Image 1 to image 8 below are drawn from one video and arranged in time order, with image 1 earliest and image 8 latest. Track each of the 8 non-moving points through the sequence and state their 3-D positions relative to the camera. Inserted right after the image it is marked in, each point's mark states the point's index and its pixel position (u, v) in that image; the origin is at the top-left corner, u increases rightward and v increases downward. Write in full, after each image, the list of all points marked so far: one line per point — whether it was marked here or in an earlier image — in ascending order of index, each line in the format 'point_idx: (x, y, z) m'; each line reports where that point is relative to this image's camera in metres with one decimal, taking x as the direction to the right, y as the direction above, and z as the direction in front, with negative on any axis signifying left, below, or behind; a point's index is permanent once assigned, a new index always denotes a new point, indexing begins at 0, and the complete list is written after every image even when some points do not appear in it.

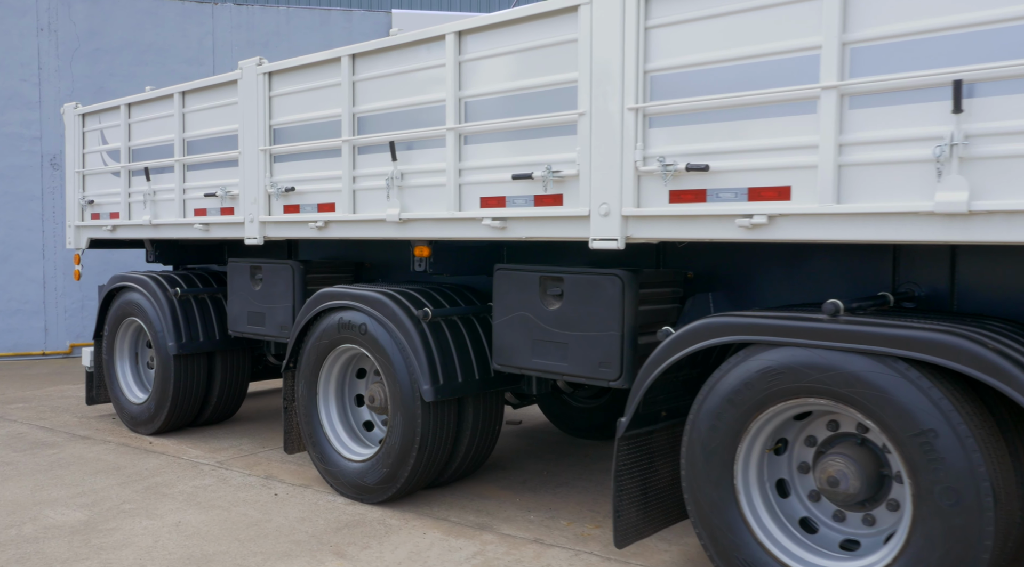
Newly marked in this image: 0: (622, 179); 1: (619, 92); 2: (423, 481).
0: (+0.5, +0.4, +3.6) m
1: (+0.4, +0.8, +3.6) m
2: (-0.5, -1.1, +4.8) m
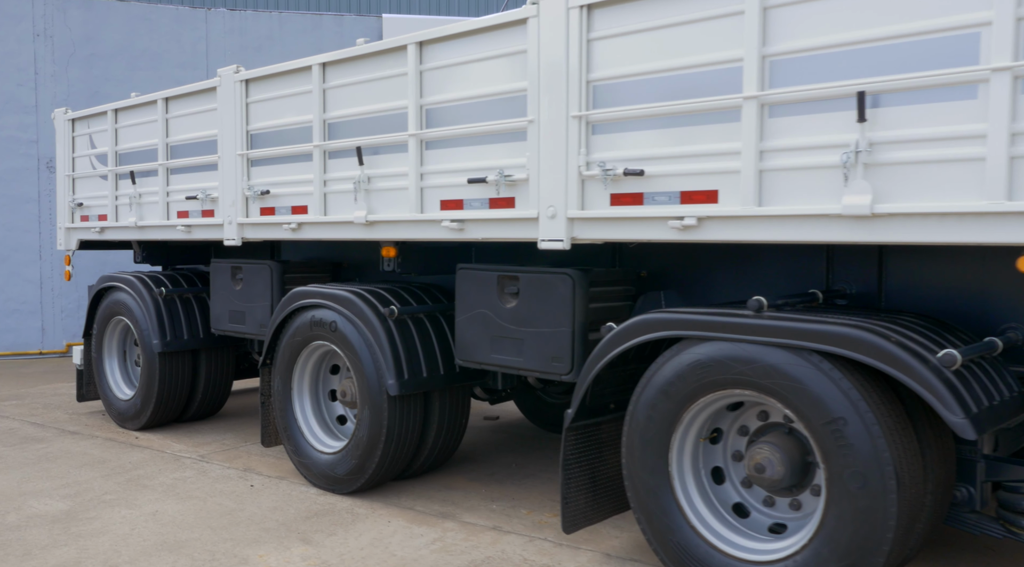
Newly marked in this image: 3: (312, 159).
0: (+0.2, +0.4, +3.8) m
1: (+0.2, +0.8, +3.8) m
2: (-0.7, -1.1, +5.0) m
3: (-1.1, +0.7, +5.1) m
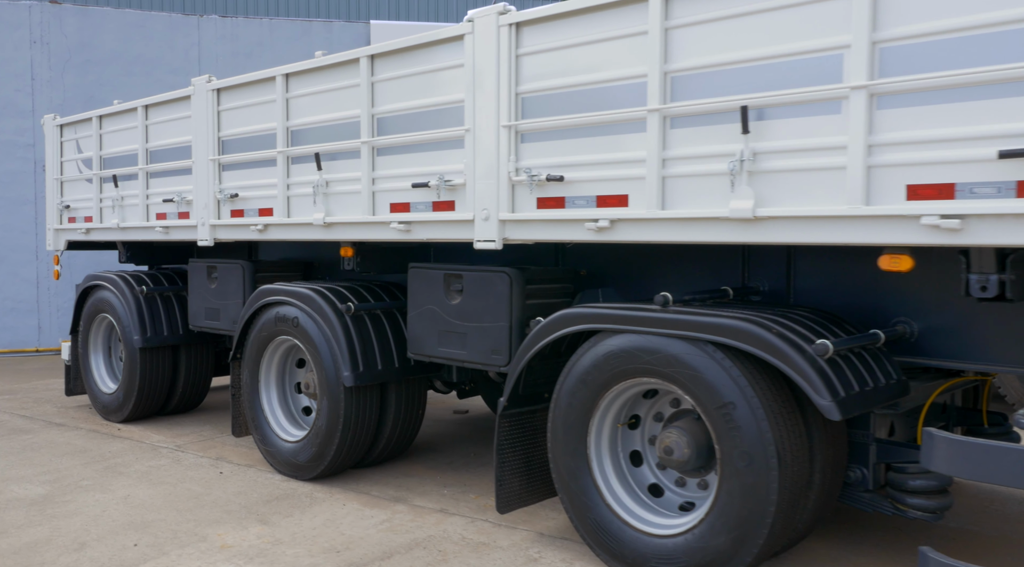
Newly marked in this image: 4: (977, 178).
0: (-0.1, +0.4, +4.1) m
1: (-0.1, +0.8, +4.1) m
2: (-1.0, -1.0, +5.3) m
3: (-1.4, +0.7, +5.4) m
4: (+1.4, +0.3, +2.7) m
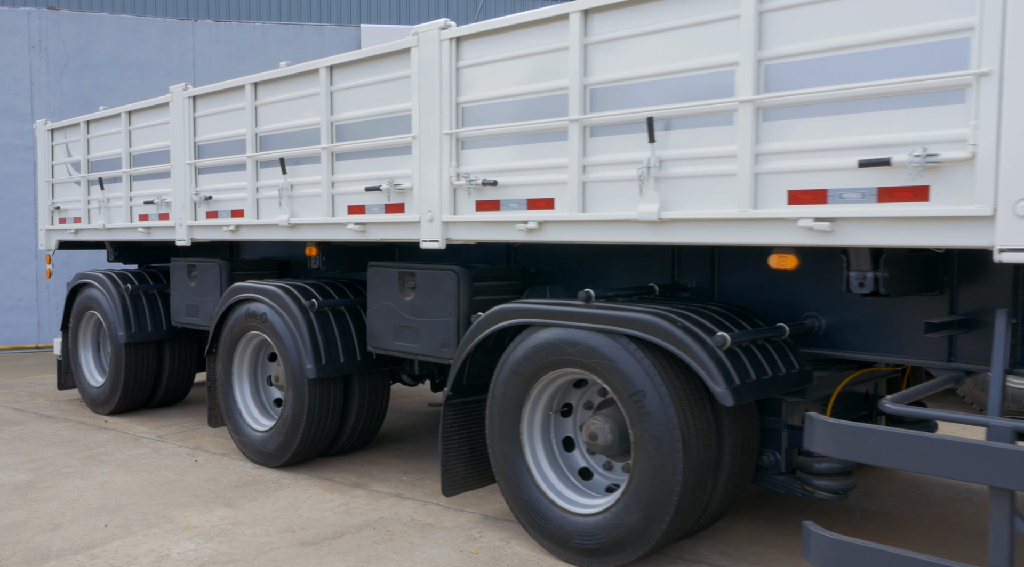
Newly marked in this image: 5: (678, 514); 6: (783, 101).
0: (-0.3, +0.4, +4.4) m
1: (-0.4, +0.8, +4.4) m
2: (-1.2, -1.0, +5.6) m
3: (-1.7, +0.7, +5.7) m
4: (+1.1, +0.3, +3.0) m
5: (+0.7, -0.9, +3.6) m
6: (+1.0, +0.6, +3.1) m
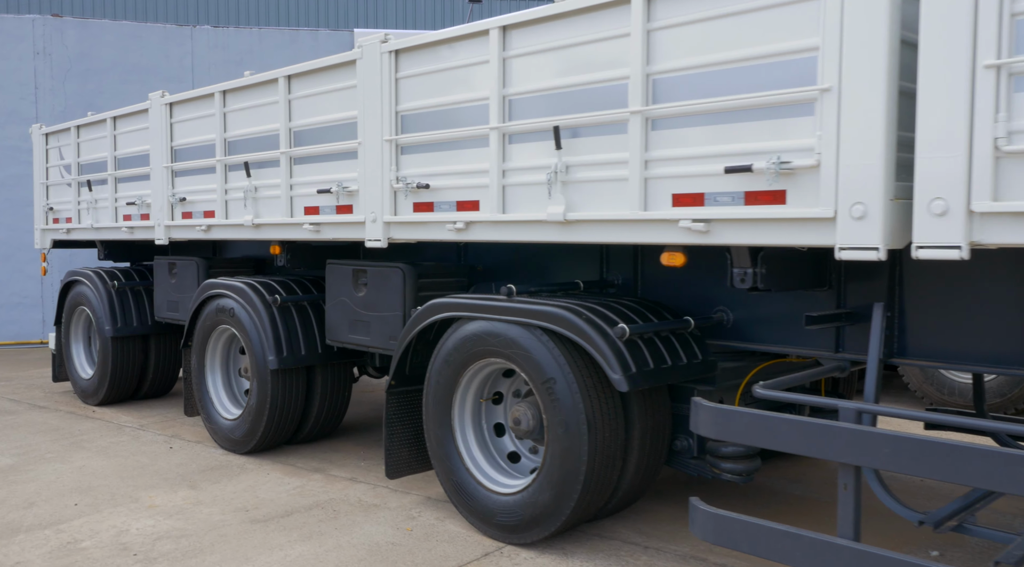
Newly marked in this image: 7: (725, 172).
0: (-0.7, +0.5, +4.7) m
1: (-0.7, +0.8, +4.7) m
2: (-1.6, -1.0, +5.9) m
3: (-2.0, +0.8, +6.1) m
4: (+0.8, +0.3, +3.3) m
5: (+0.3, -0.9, +3.9) m
6: (+0.6, +0.7, +3.4) m
7: (+0.8, +0.4, +3.2) m
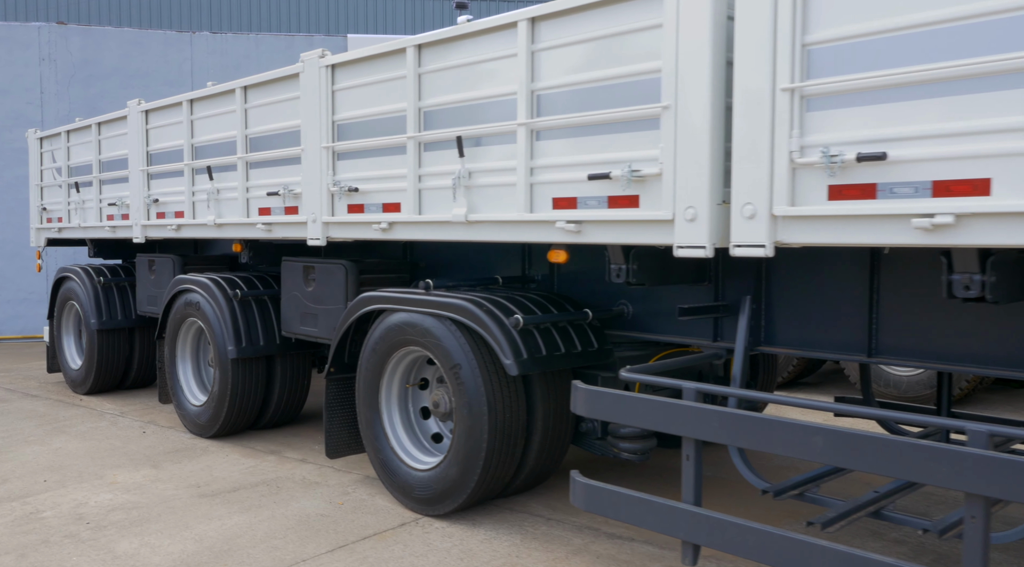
0: (-1.1, +0.5, +5.2) m
1: (-1.1, +0.9, +5.2) m
2: (-1.9, -1.0, +6.4) m
3: (-2.4, +0.8, +6.5) m
4: (+0.3, +0.4, +3.7) m
5: (-0.1, -0.9, +4.3) m
6: (+0.1, +0.7, +3.8) m
7: (+0.3, +0.4, +3.6) m
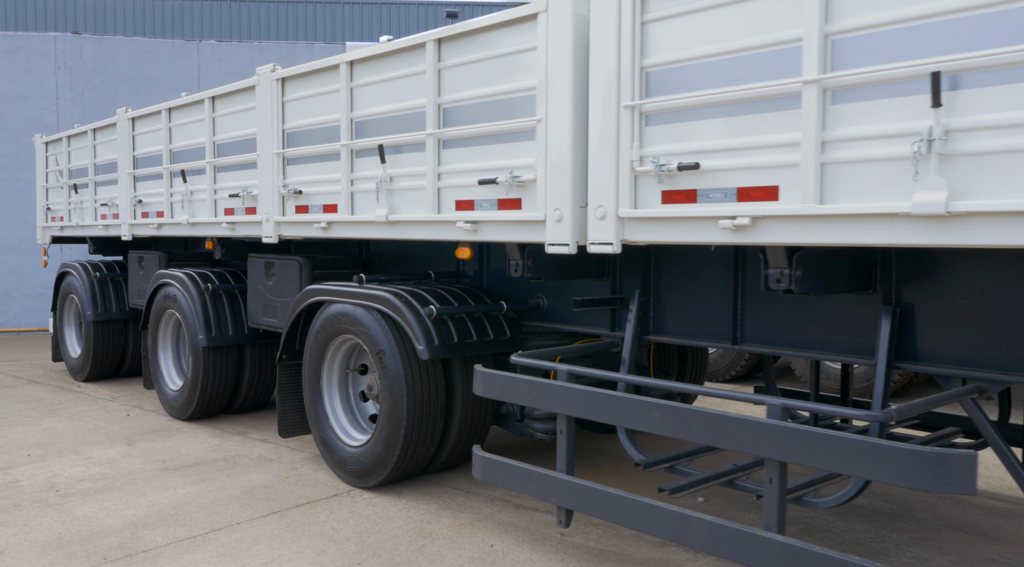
0: (-1.5, +0.5, +5.7) m
1: (-1.5, +0.9, +5.7) m
2: (-2.3, -0.9, +6.9) m
3: (-2.7, +0.8, +7.1) m
4: (-0.1, +0.4, +4.1) m
5: (-0.6, -0.9, +4.8) m
6: (-0.3, +0.7, +4.3) m
7: (-0.1, +0.5, +4.1) m
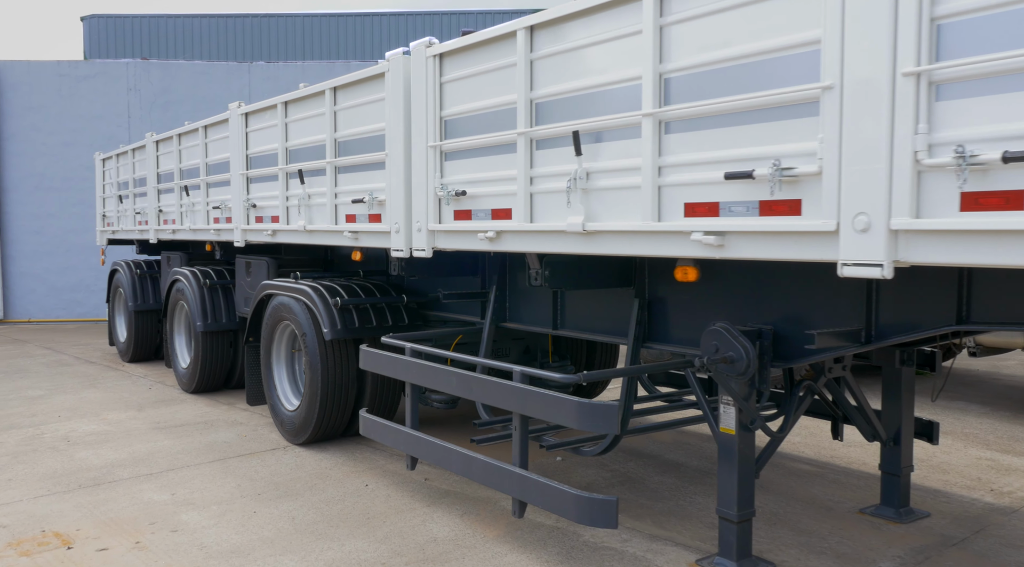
0: (-2.1, +0.6, +6.9) m
1: (-2.1, +0.9, +6.9) m
2: (-2.8, -0.9, +8.3) m
3: (-3.2, +0.9, +8.5) m
4: (-0.9, +0.4, +5.3) m
5: (-1.3, -0.8, +6.0) m
6: (-1.0, +0.7, +5.5) m
7: (-0.9, +0.5, +5.2) m
